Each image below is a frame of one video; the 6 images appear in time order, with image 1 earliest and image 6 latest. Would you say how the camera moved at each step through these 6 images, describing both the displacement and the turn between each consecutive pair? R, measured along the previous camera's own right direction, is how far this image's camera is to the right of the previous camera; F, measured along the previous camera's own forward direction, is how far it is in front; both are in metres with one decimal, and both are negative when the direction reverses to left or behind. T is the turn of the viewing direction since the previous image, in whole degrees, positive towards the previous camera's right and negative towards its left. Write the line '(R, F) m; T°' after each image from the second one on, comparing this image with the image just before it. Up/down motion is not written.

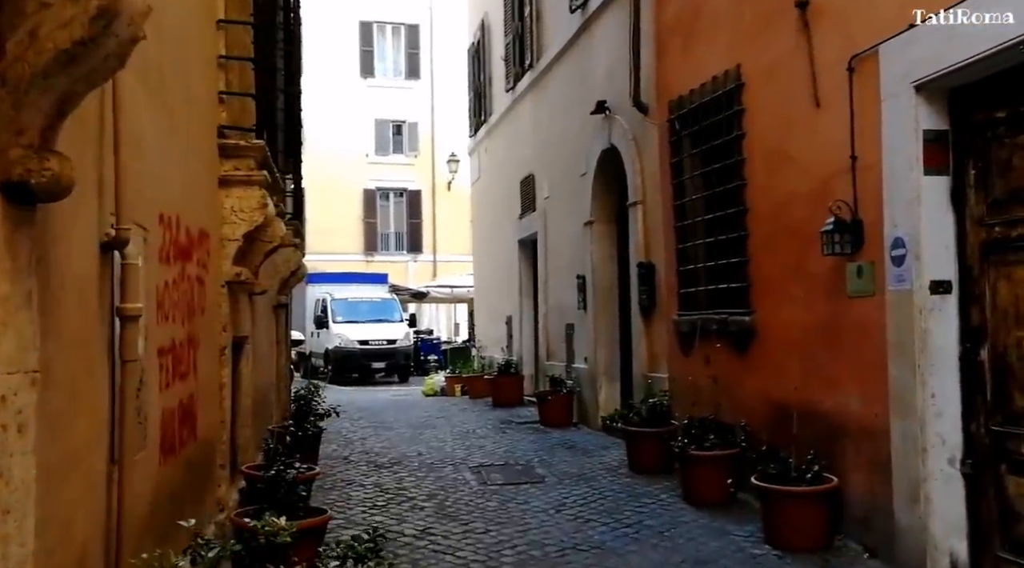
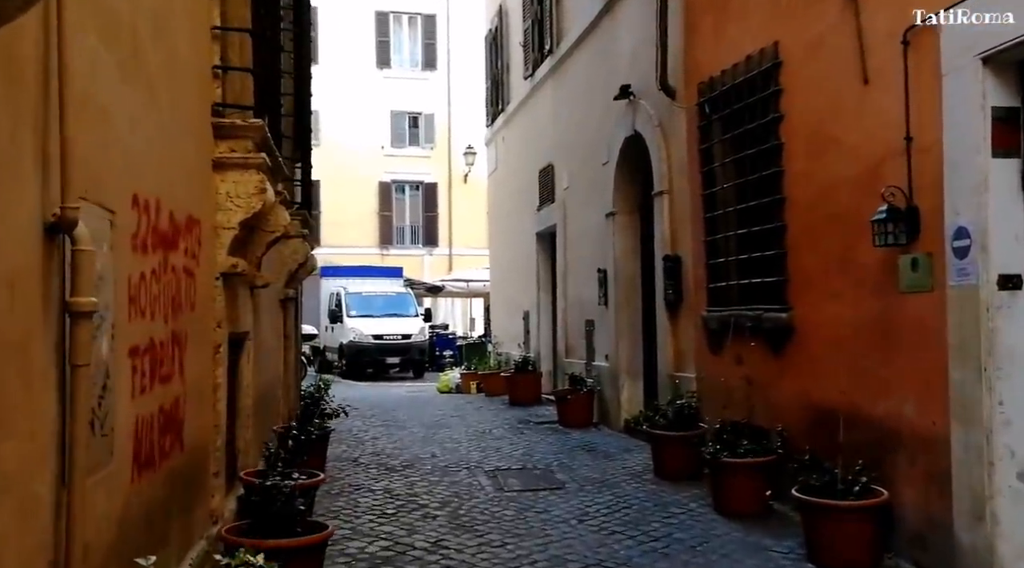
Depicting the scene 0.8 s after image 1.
(0.0, +0.5) m; -1°
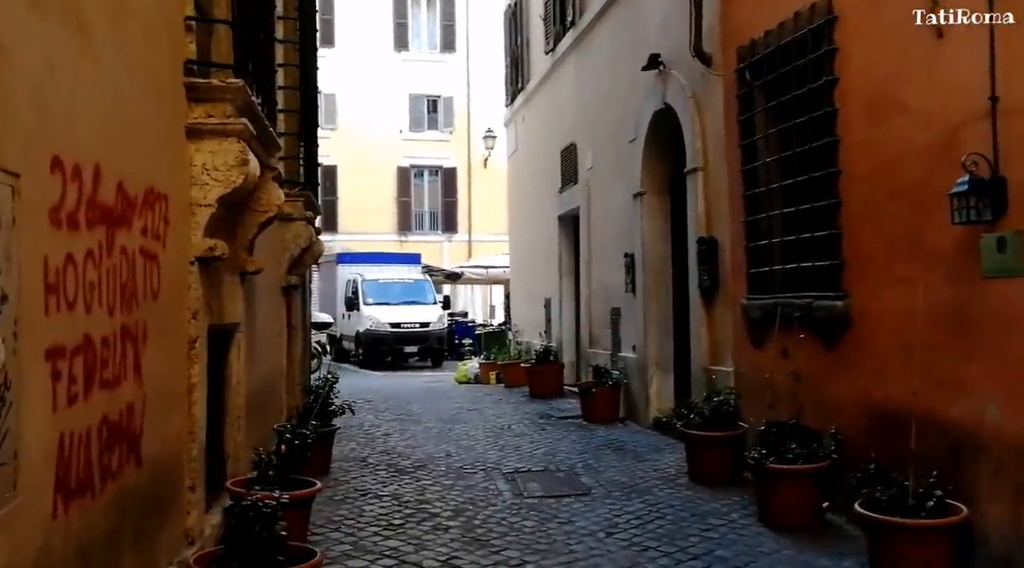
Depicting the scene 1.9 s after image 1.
(0.0, +0.7) m; -1°
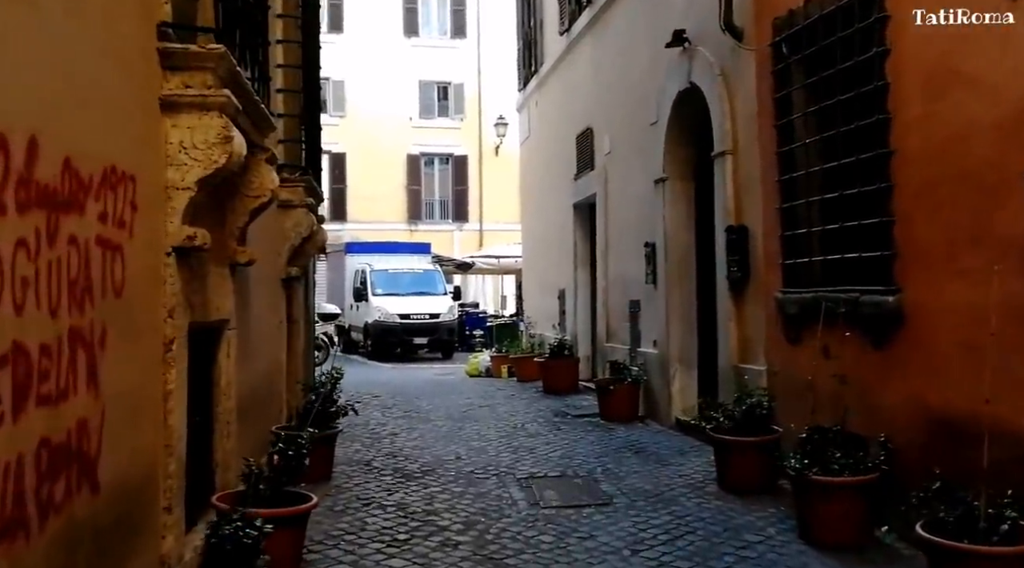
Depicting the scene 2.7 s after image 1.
(0.0, +0.5) m; -1°
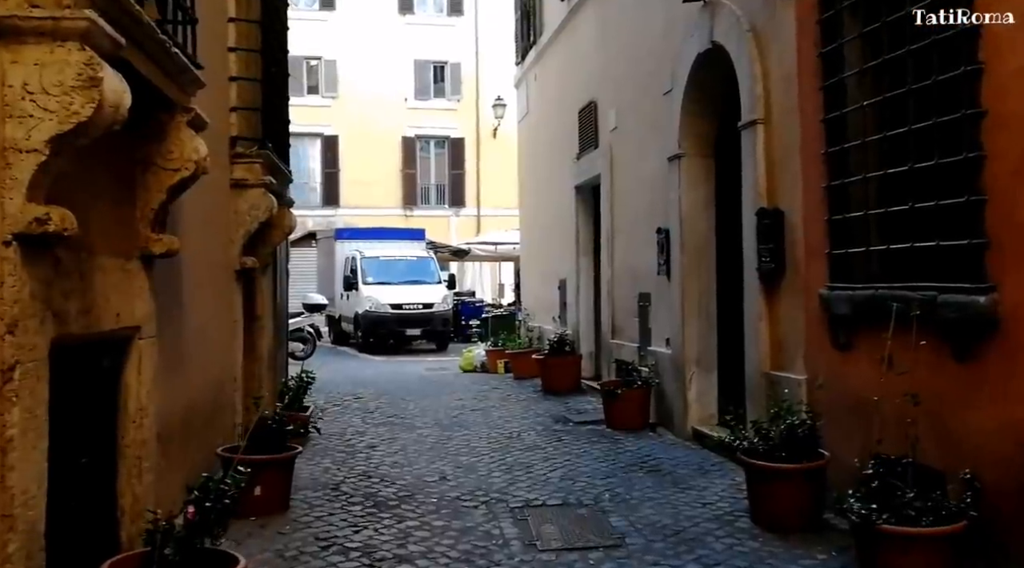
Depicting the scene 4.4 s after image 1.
(0.0, +1.1) m; 0°
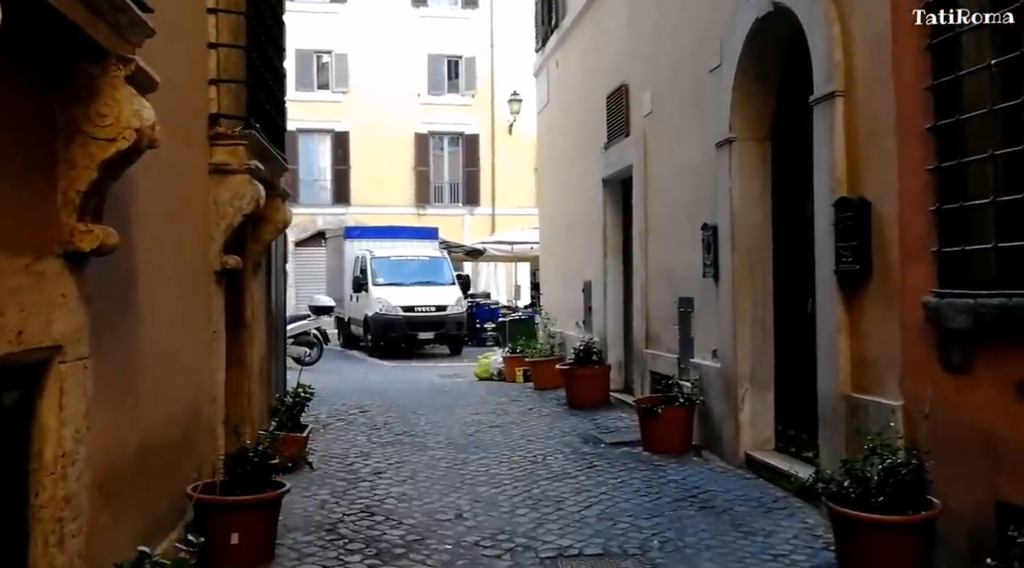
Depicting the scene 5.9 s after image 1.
(-0.1, +1.0) m; -1°
